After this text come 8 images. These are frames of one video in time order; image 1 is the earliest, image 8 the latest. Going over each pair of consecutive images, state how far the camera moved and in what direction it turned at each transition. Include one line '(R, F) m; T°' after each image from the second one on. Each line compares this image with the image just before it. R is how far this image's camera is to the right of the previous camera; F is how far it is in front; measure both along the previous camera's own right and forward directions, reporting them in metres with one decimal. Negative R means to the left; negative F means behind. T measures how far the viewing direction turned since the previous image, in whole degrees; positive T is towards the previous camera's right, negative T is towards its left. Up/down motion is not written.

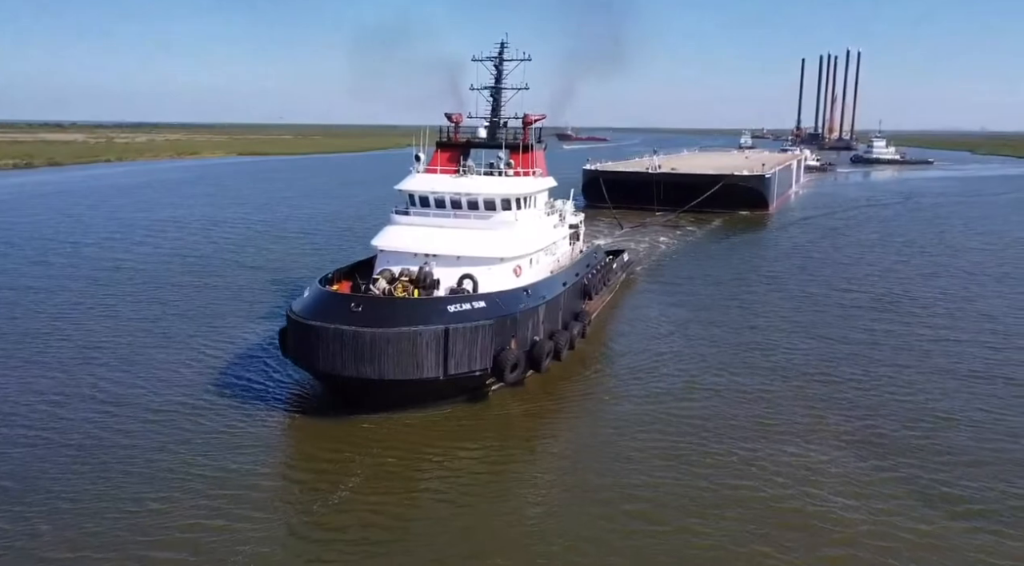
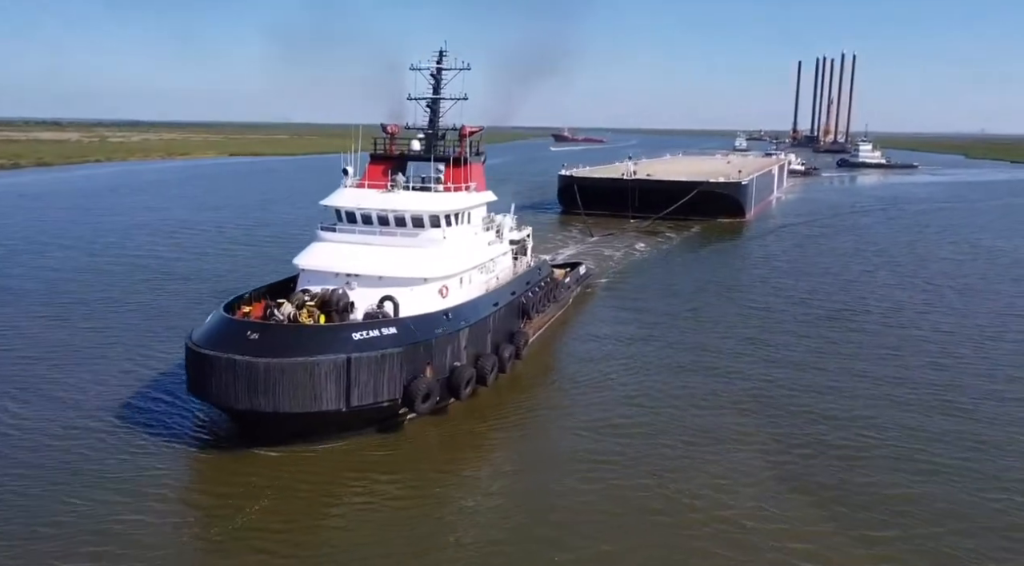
(+1.0, +0.4) m; 0°
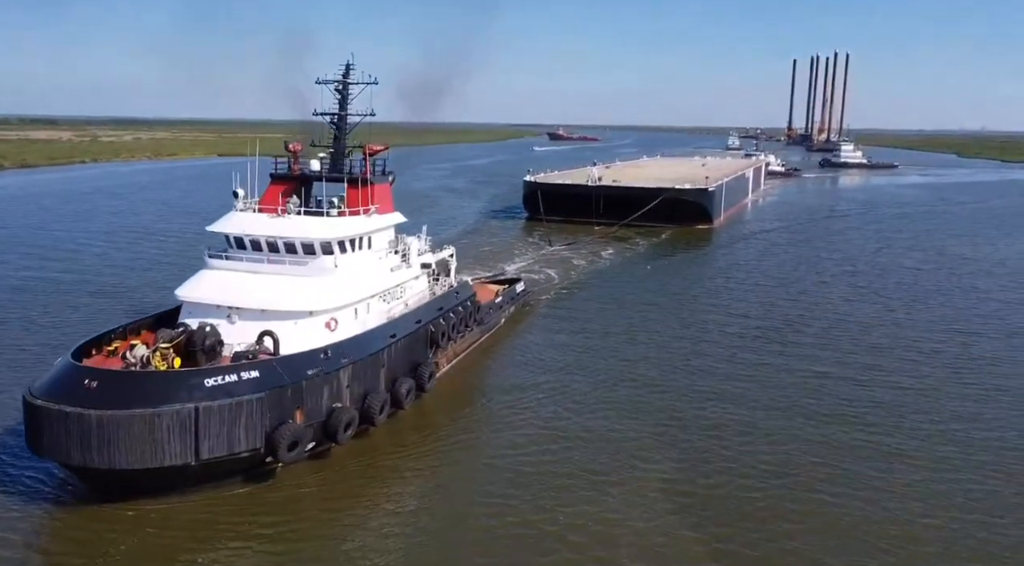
(+1.4, +0.7) m; 0°
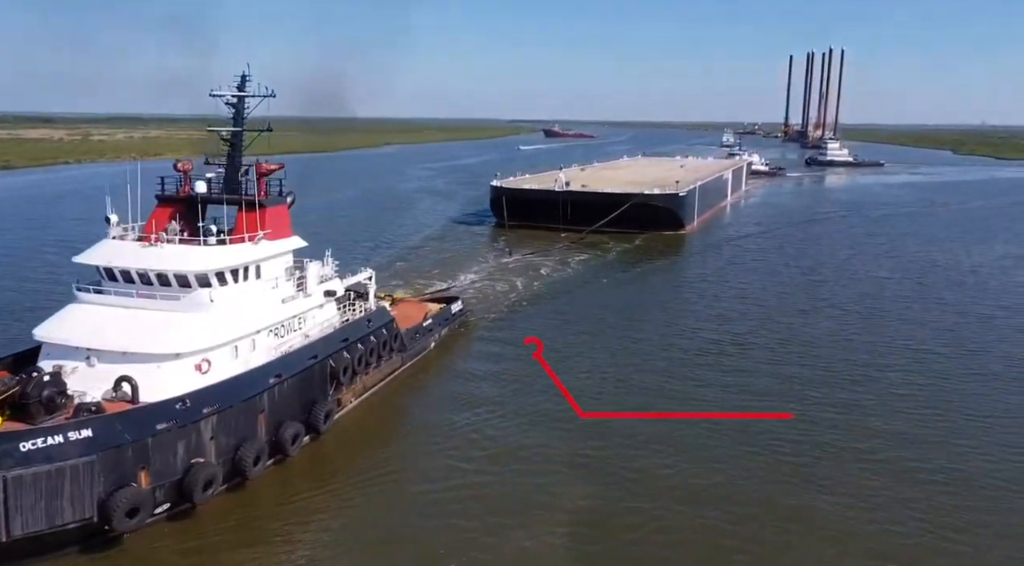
(+1.4, +1.0) m; 0°
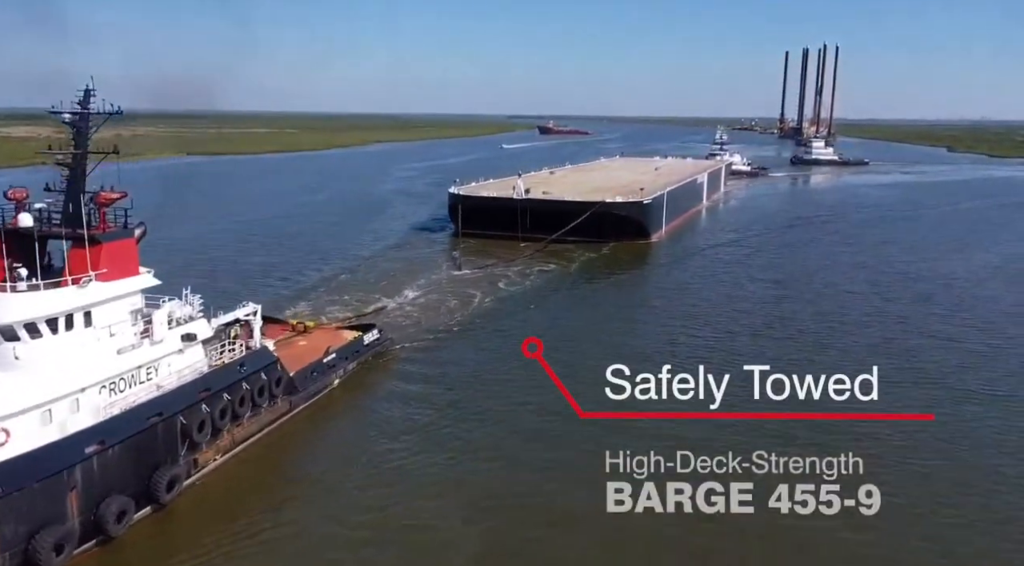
(+1.6, +1.5) m; 0°
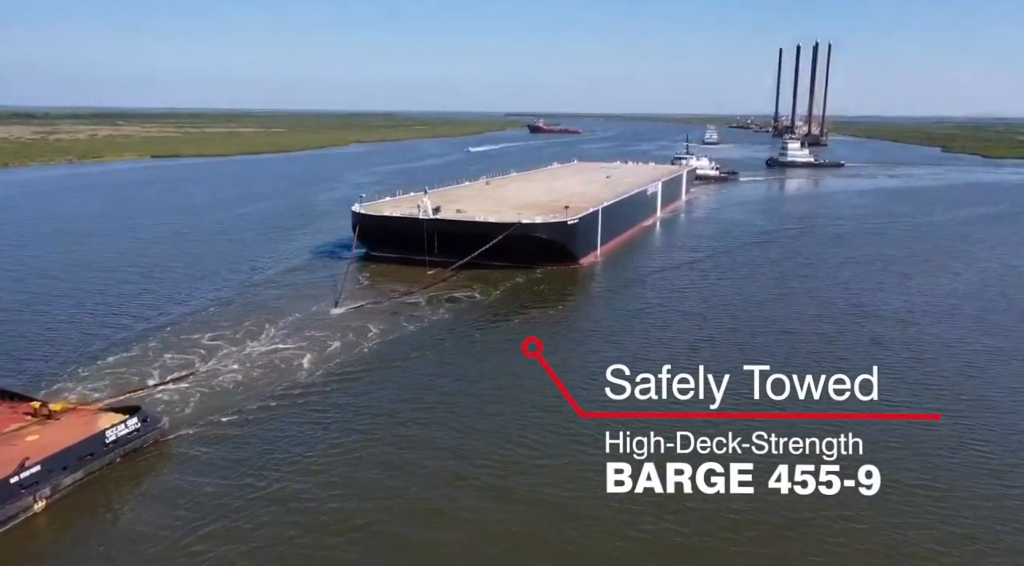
(+3.0, +3.9) m; 0°
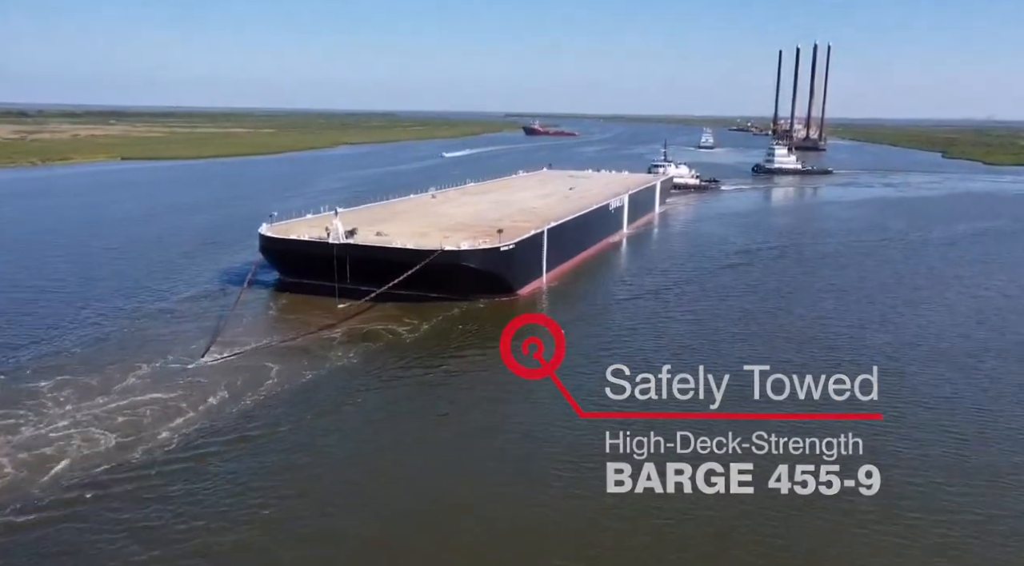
(+2.1, +3.5) m; 0°
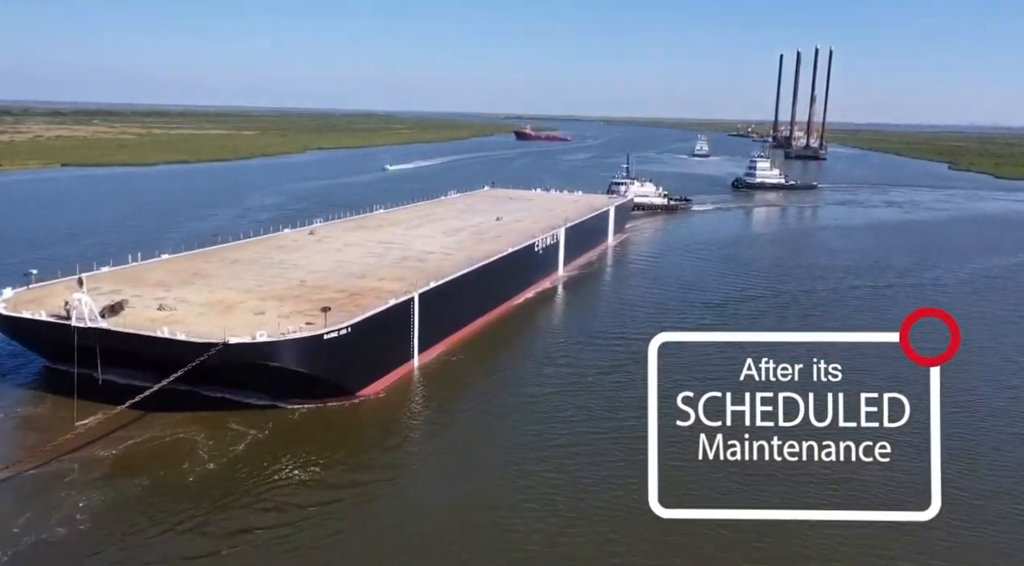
(+3.2, +6.9) m; 0°
